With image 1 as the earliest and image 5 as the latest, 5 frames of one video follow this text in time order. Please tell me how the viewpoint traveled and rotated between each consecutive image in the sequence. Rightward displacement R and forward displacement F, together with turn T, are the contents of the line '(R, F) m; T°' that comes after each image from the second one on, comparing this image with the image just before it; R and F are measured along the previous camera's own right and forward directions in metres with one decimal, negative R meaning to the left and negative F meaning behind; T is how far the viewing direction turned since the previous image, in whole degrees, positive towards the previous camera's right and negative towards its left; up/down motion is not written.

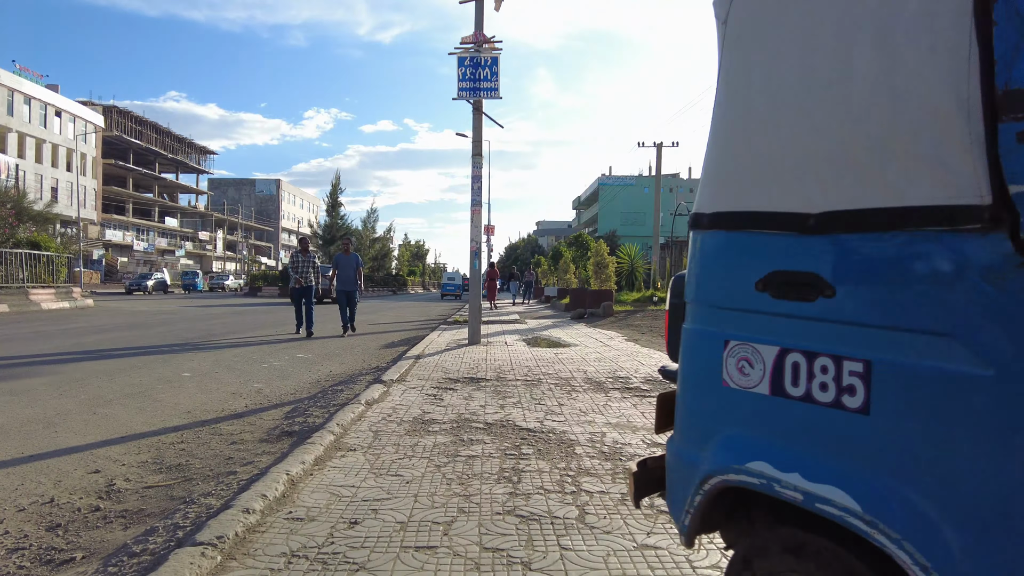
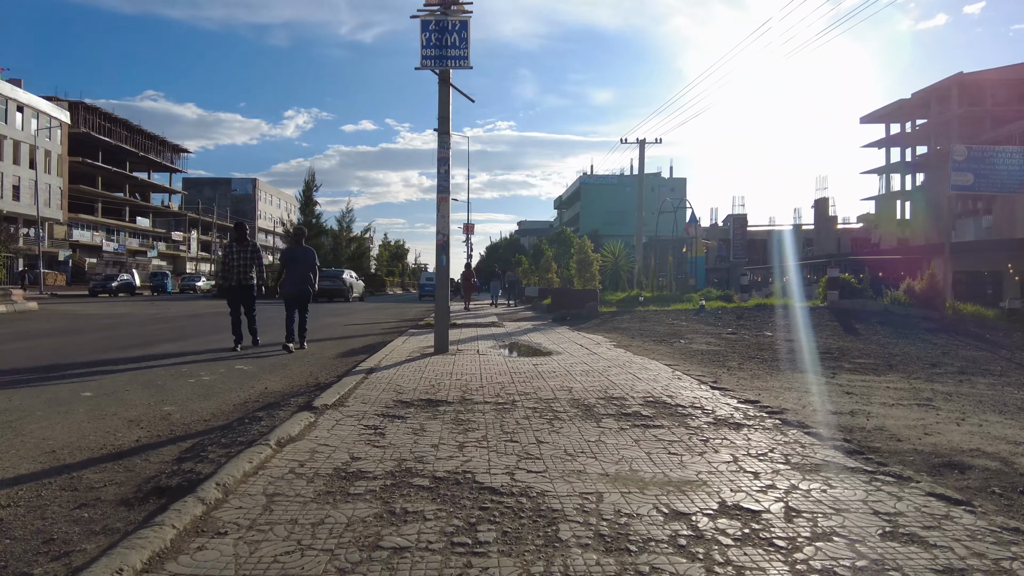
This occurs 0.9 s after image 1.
(+0.1, +1.4) m; +2°
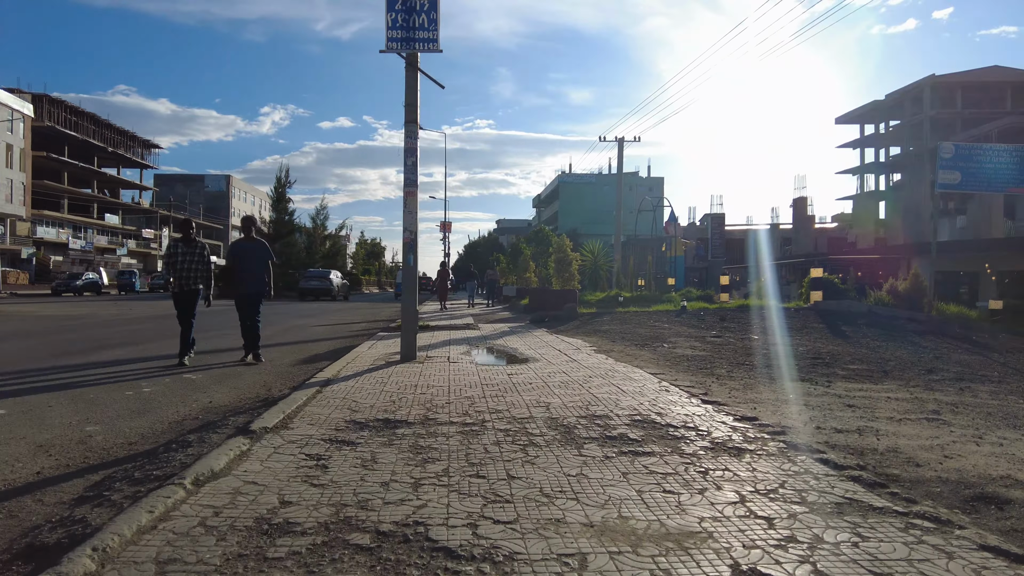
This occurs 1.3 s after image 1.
(+0.1, +0.7) m; +2°
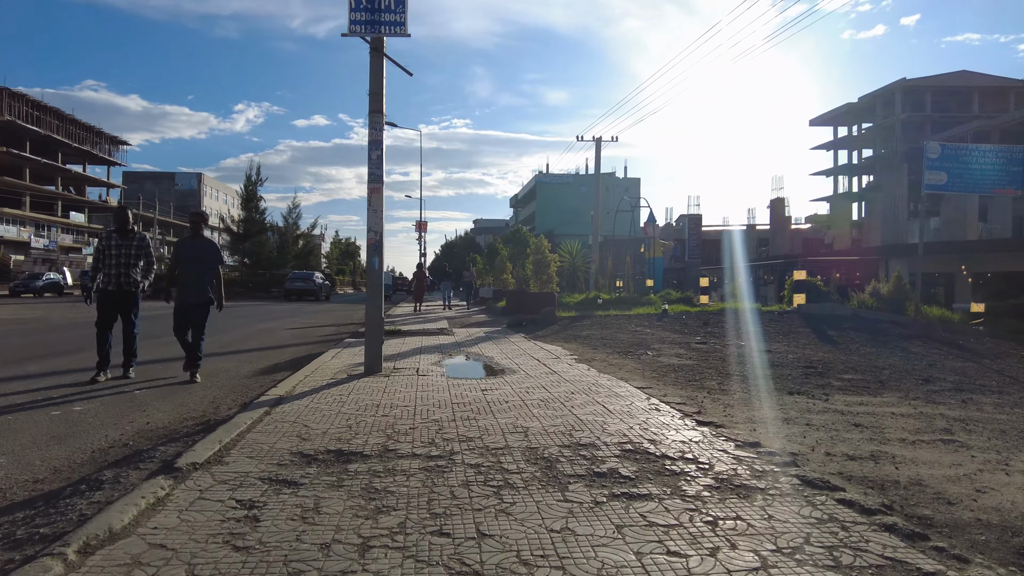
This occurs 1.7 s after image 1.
(0.0, +0.7) m; +2°
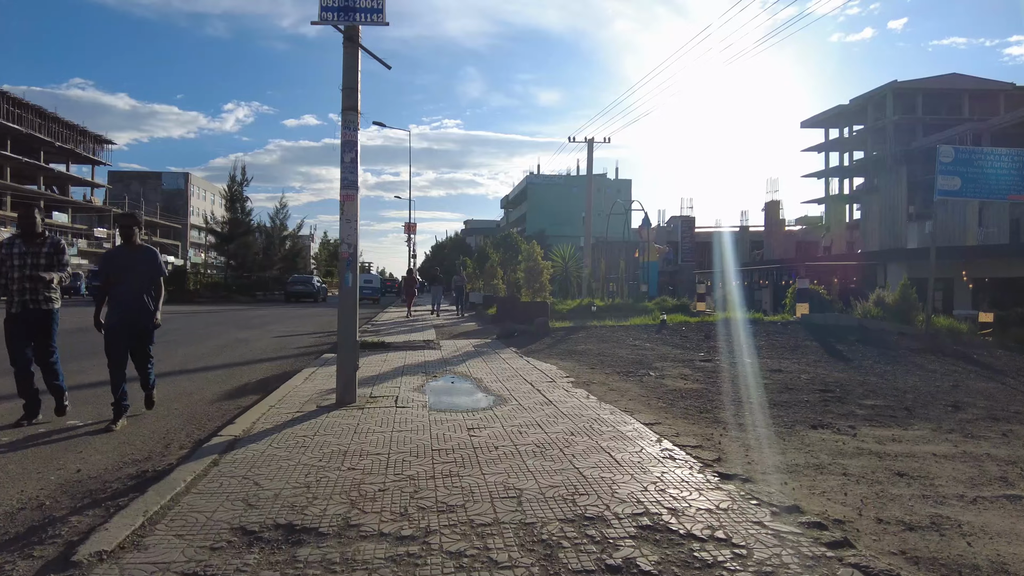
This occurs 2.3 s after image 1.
(0.0, +0.8) m; +1°
